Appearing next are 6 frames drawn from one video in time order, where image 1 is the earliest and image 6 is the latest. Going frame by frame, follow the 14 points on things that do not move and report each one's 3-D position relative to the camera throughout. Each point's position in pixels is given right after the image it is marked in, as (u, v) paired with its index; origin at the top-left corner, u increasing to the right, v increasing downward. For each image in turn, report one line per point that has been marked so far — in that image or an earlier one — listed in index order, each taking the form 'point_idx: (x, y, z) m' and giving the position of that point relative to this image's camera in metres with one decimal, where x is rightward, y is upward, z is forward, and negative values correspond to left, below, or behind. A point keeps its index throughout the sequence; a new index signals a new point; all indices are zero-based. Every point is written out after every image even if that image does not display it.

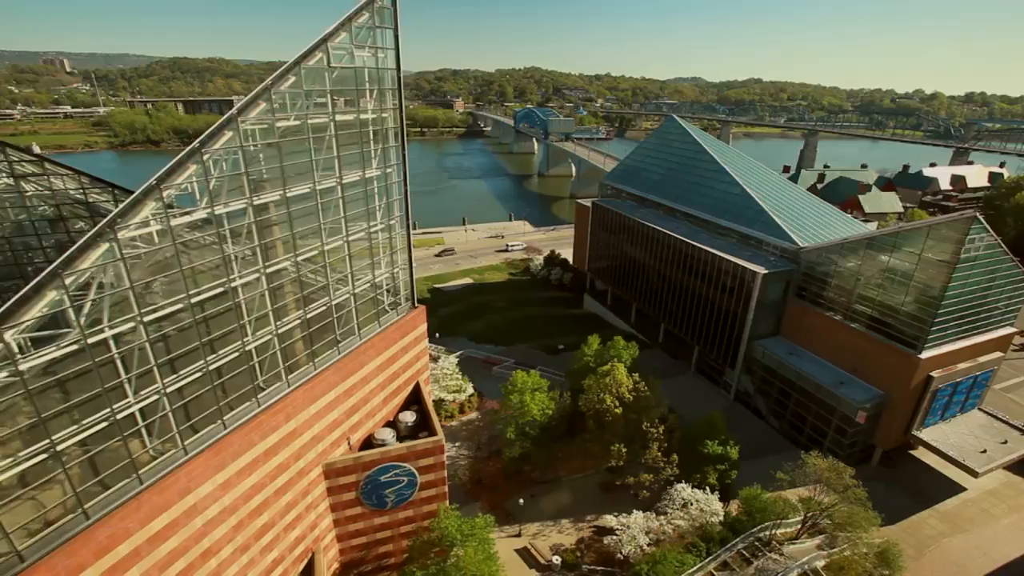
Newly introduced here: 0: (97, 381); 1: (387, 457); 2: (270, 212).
0: (-9.6, -2.2, +11.8) m
1: (-4.7, -6.5, +19.1) m
2: (-7.2, +2.4, +15.4) m
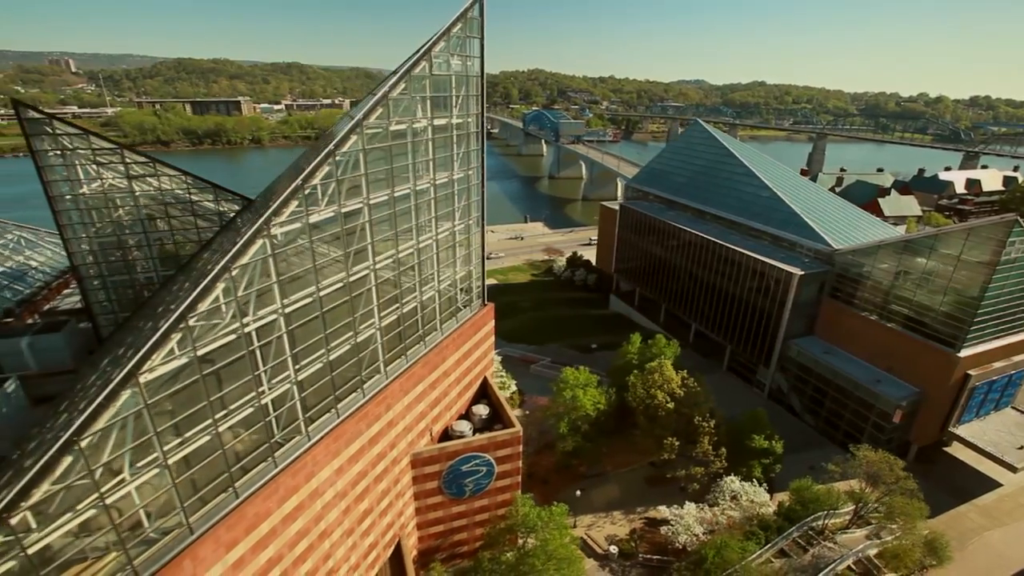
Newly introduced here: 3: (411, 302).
0: (-6.6, -2.0, +12.7) m
1: (-1.7, -6.4, +20.0) m
2: (-4.1, +2.5, +16.3) m
3: (-3.6, -0.5, +18.5) m
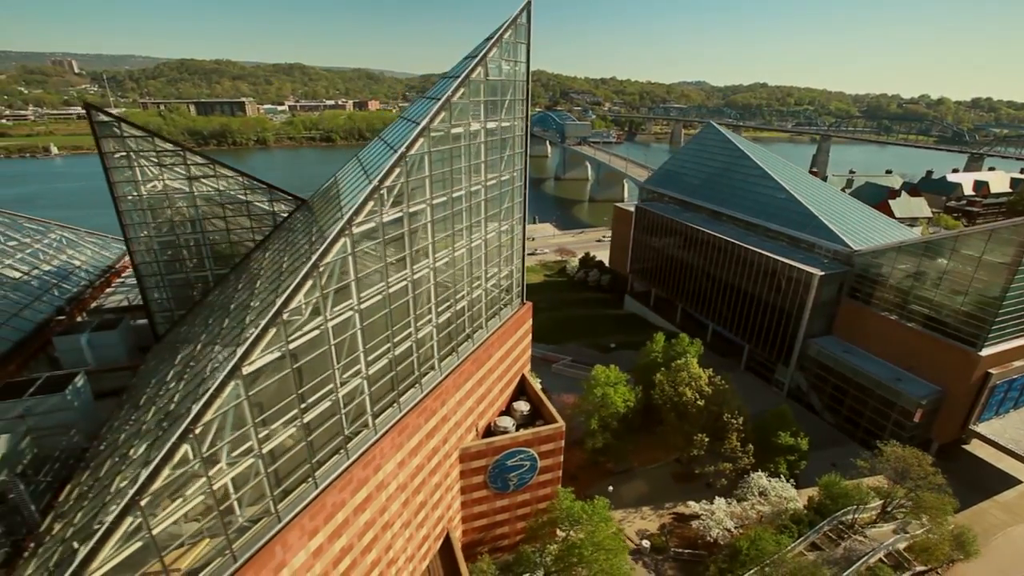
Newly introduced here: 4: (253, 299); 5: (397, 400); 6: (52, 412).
0: (-4.7, -2.0, +13.3) m
1: (+0.1, -6.3, +20.6) m
2: (-2.3, +2.5, +16.9) m
3: (-1.8, -0.5, +19.0) m
4: (-7.2, -0.3, +14.4) m
5: (-3.7, -3.7, +16.3) m
6: (-14.9, -4.0, +16.2) m
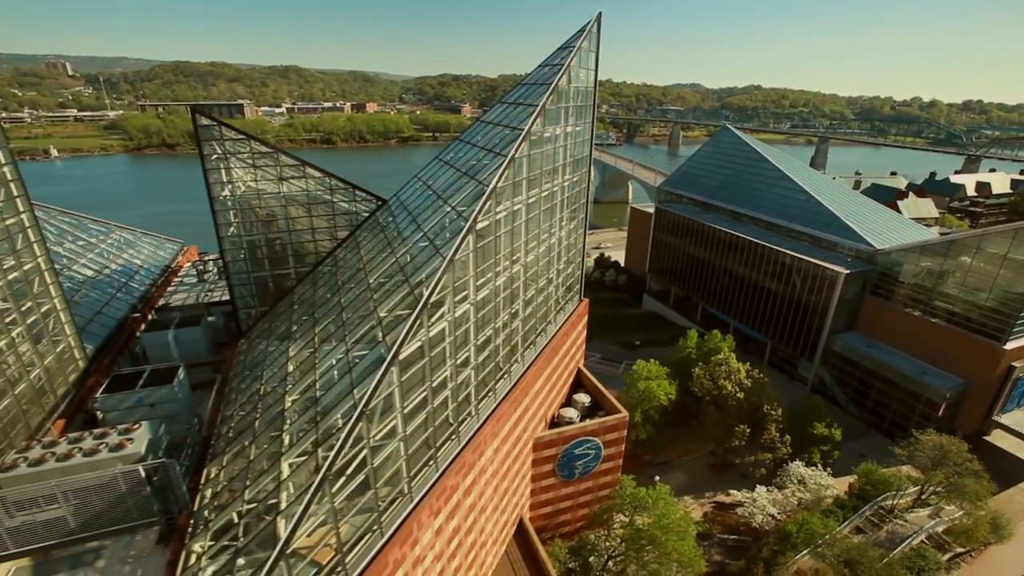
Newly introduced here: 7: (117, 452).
0: (-1.7, -1.8, +14.2) m
1: (+3.0, -6.2, +21.6) m
2: (+0.7, +2.7, +17.9) m
3: (+1.1, -0.3, +20.0) m
4: (-4.3, -0.1, +15.3) m
5: (-0.7, -3.5, +17.3) m
6: (-12.0, -3.9, +17.0) m
7: (-10.1, -4.2, +12.9) m
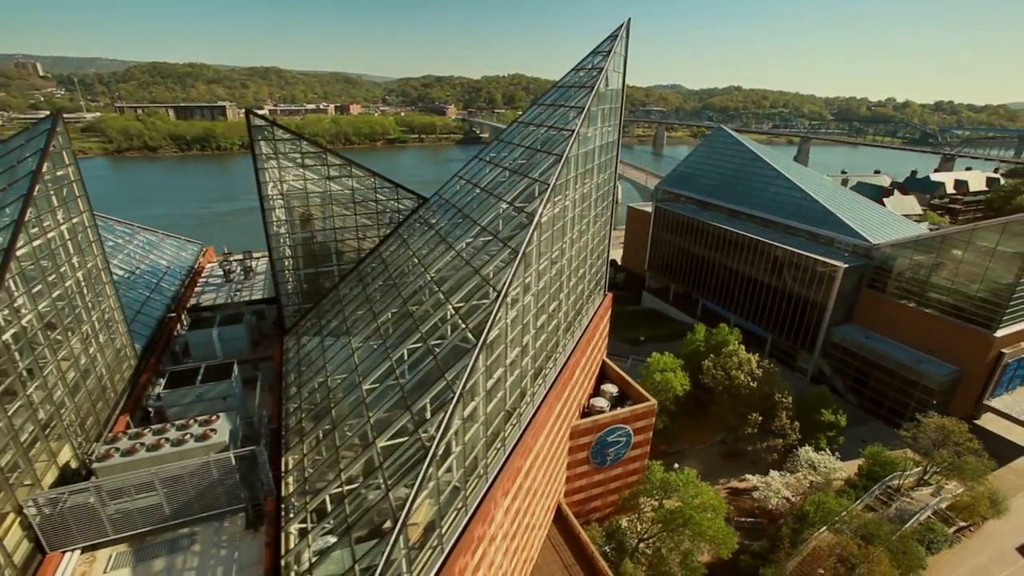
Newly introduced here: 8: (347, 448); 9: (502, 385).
0: (0.0, -1.6, +15.0) m
1: (+4.6, -5.9, +22.5) m
2: (+2.3, +2.9, +18.8) m
3: (+2.7, -0.1, +20.9) m
4: (-2.5, +0.1, +16.0) m
5: (+1.0, -3.3, +18.1) m
6: (-10.2, -3.8, +17.5) m
7: (-8.3, -4.1, +13.4) m
8: (-4.3, -4.1, +13.0) m
9: (-0.5, -2.8, +14.3) m
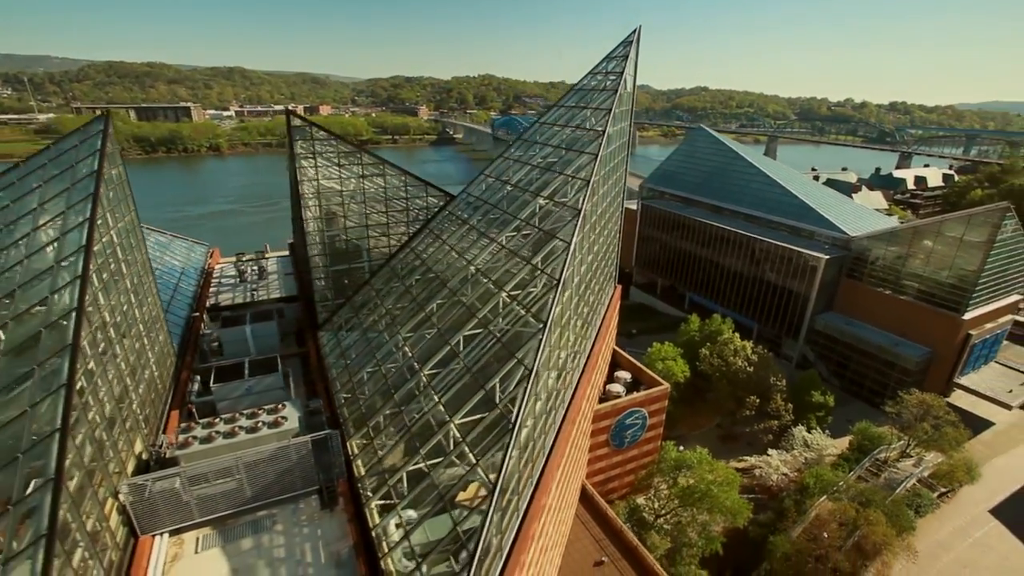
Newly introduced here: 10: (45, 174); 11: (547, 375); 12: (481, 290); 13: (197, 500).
0: (+1.5, -1.3, +16.2) m
1: (+5.8, -5.5, +23.9) m
2: (+3.4, +3.3, +20.0) m
3: (+3.8, +0.3, +22.2) m
4: (-1.1, +0.3, +17.0) m
5: (+2.3, -2.9, +19.3) m
6: (-8.8, -3.7, +18.1) m
7: (-6.6, -3.9, +14.1) m
8: (-2.7, -3.9, +13.9) m
9: (+1.1, -2.4, +15.4) m
10: (-14.5, +3.5, +15.6) m
11: (+0.7, -2.5, +14.2) m
12: (-1.1, -0.1, +16.6) m
13: (-8.2, -5.5, +13.0) m
